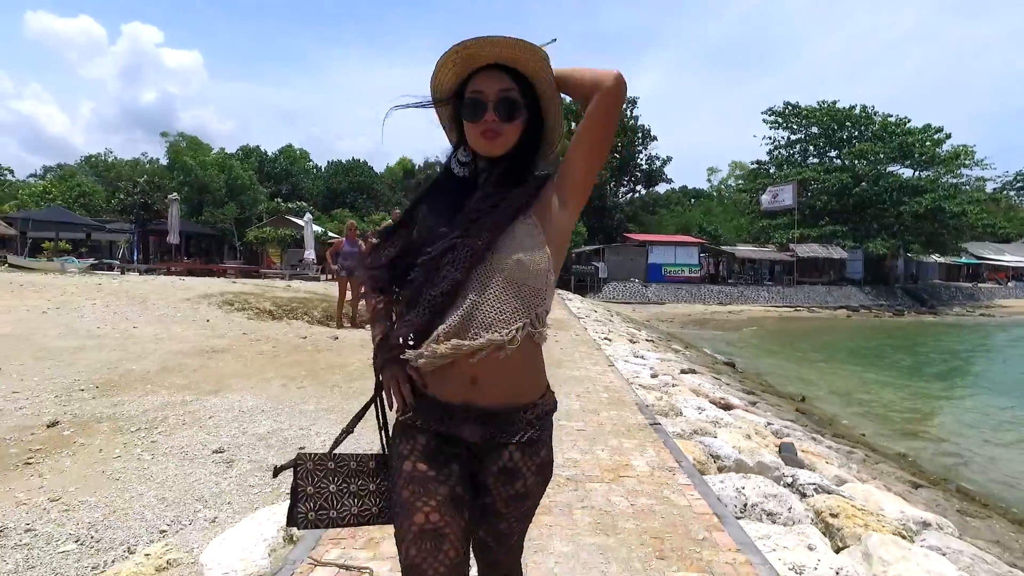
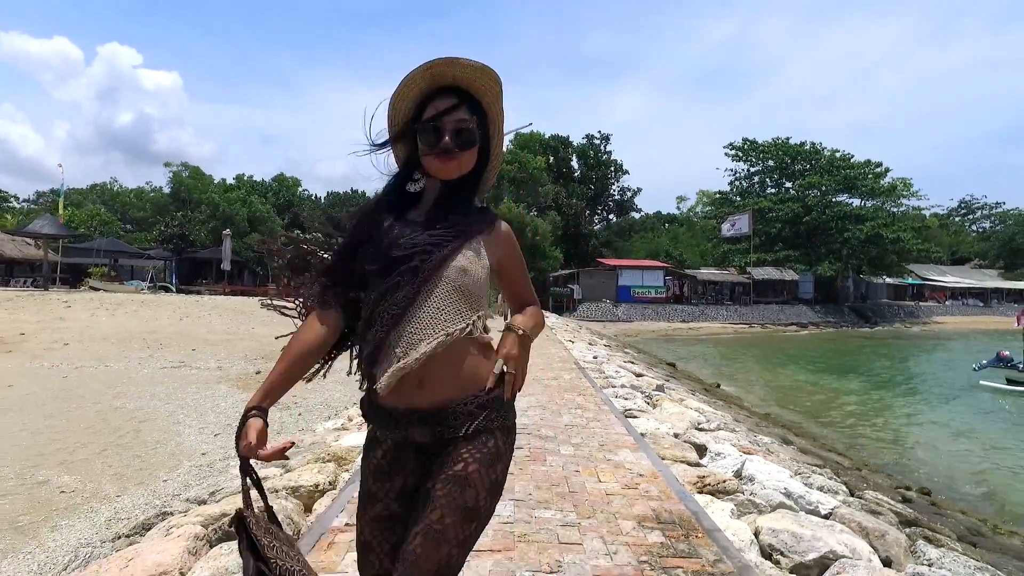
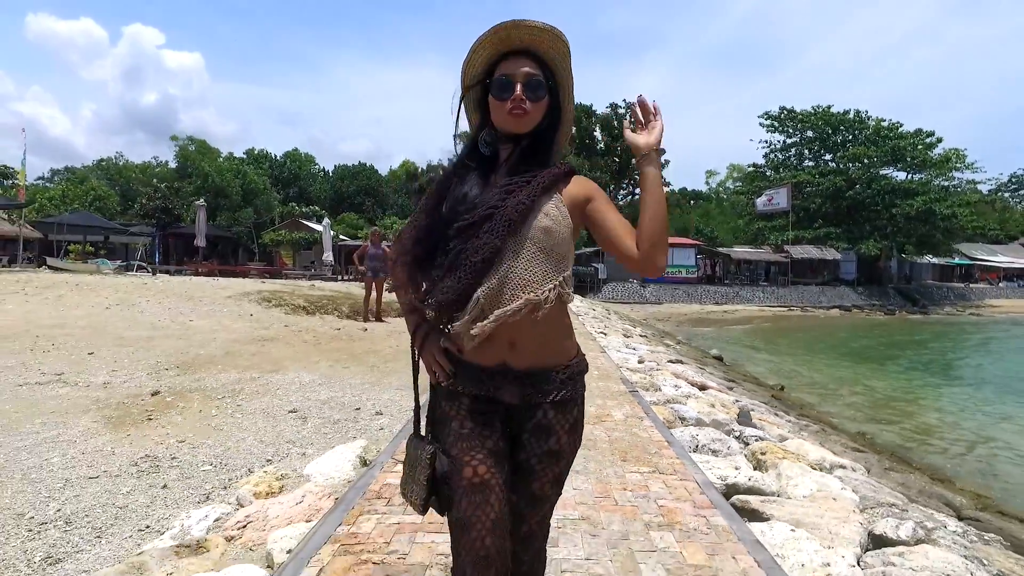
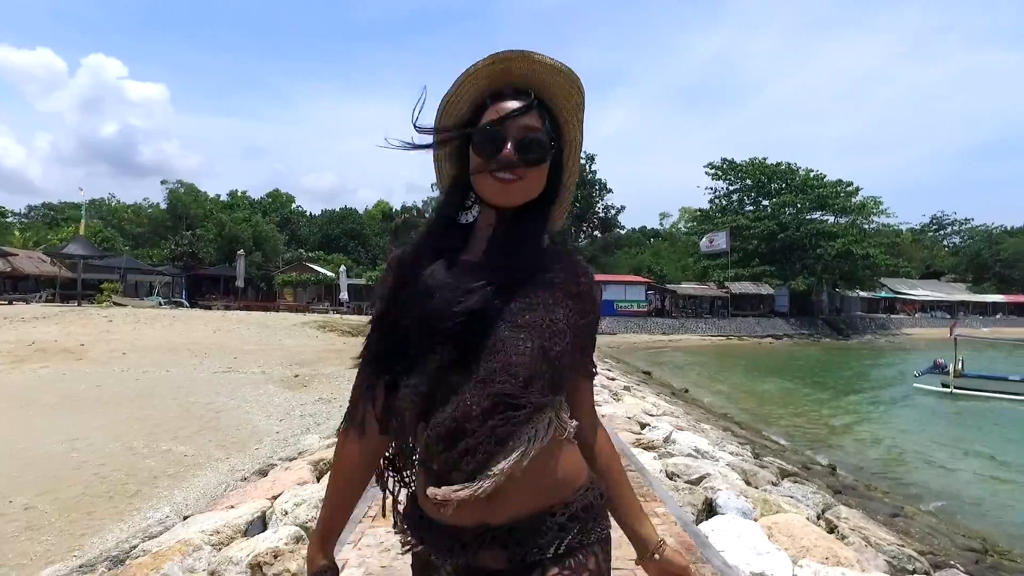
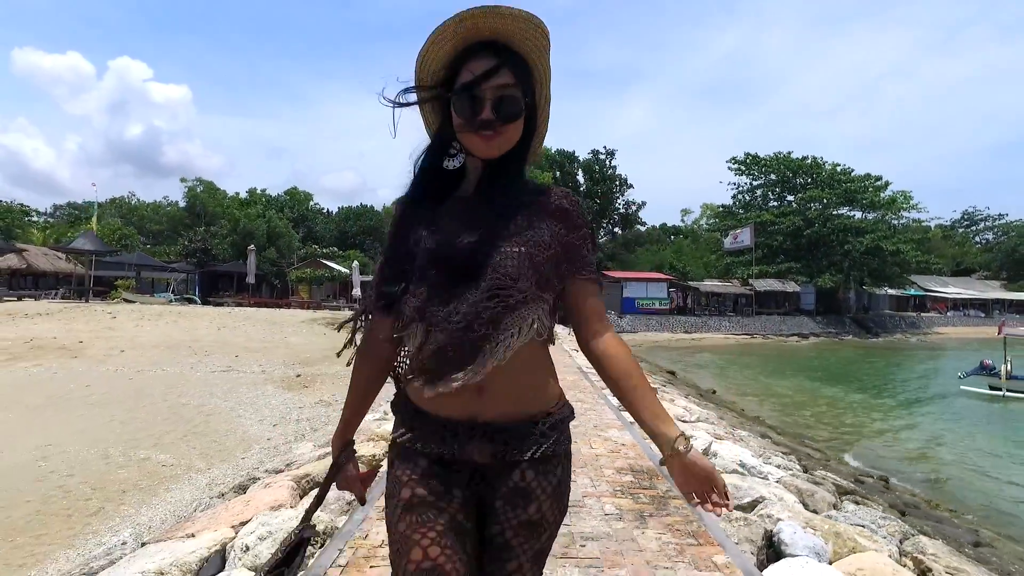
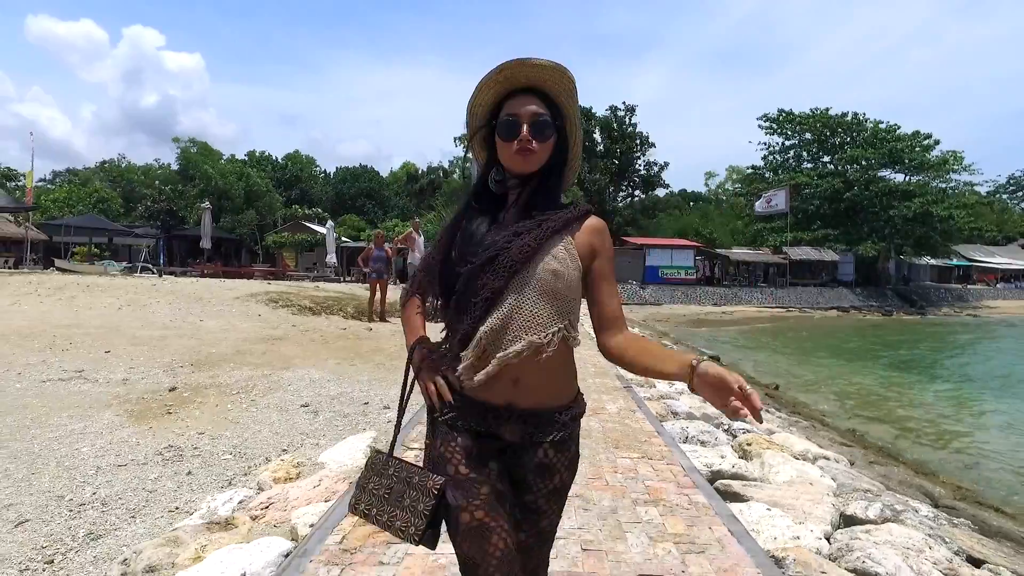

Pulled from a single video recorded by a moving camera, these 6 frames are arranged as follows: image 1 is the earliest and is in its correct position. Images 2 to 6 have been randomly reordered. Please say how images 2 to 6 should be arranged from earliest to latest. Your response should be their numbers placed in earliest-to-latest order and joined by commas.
3, 6, 2, 5, 4
